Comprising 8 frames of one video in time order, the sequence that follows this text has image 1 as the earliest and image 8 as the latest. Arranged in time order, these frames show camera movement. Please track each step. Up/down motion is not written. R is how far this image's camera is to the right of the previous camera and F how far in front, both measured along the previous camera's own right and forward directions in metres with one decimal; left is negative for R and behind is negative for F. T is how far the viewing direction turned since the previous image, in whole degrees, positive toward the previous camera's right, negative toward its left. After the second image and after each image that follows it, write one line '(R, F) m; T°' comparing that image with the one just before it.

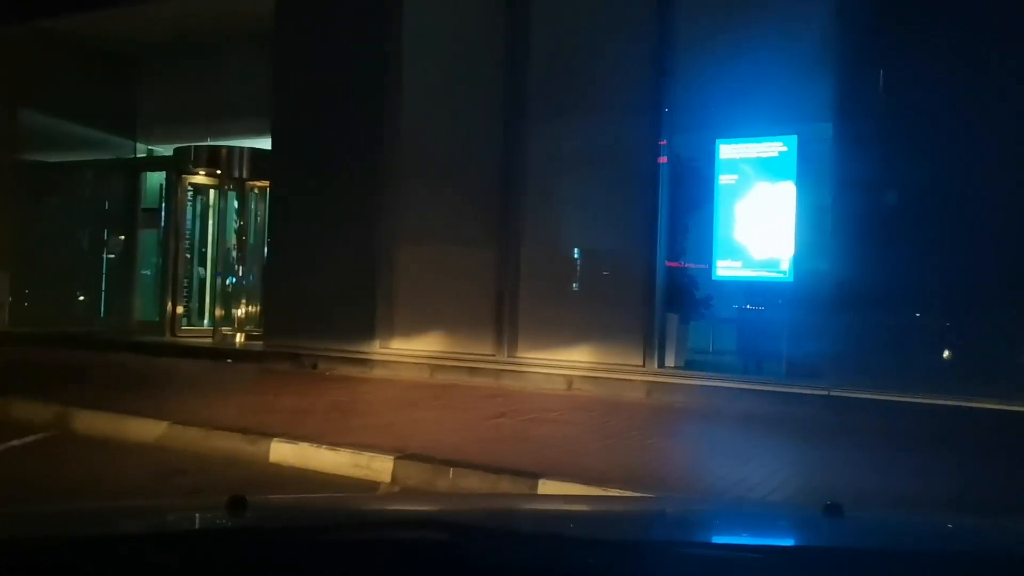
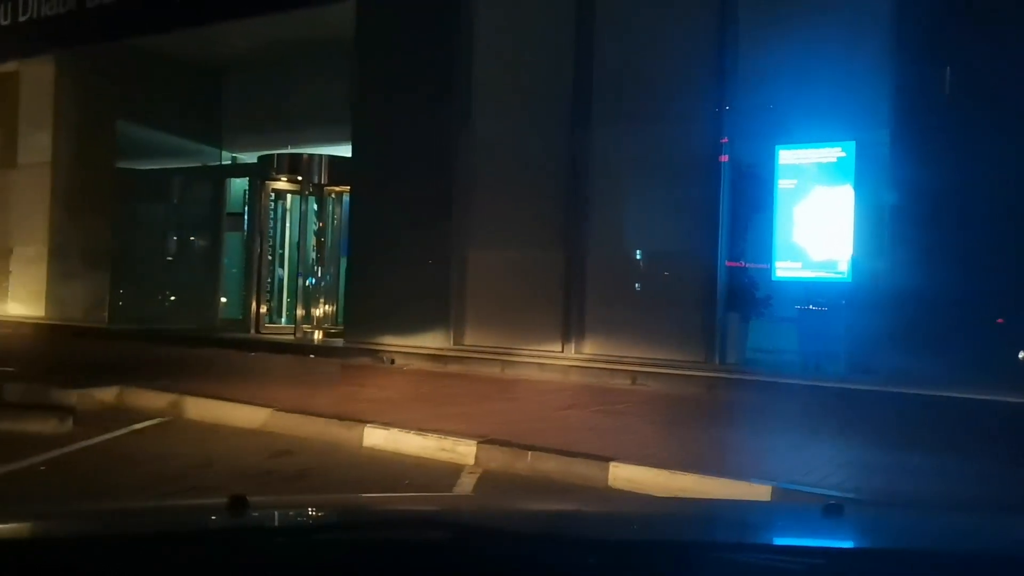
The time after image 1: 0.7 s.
(-0.1, -0.5) m; -4°
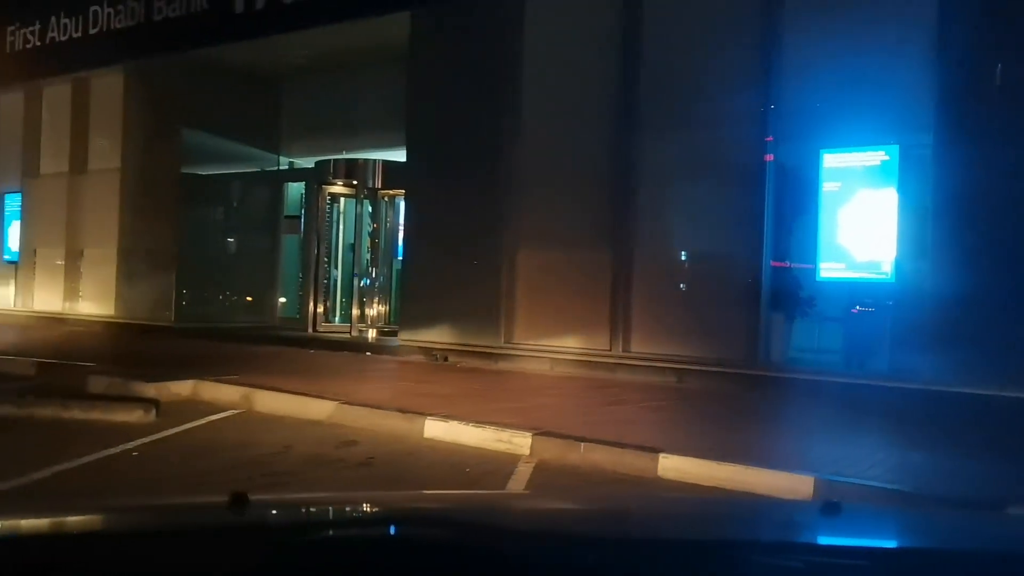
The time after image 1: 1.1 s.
(-0.1, -0.4) m; -3°
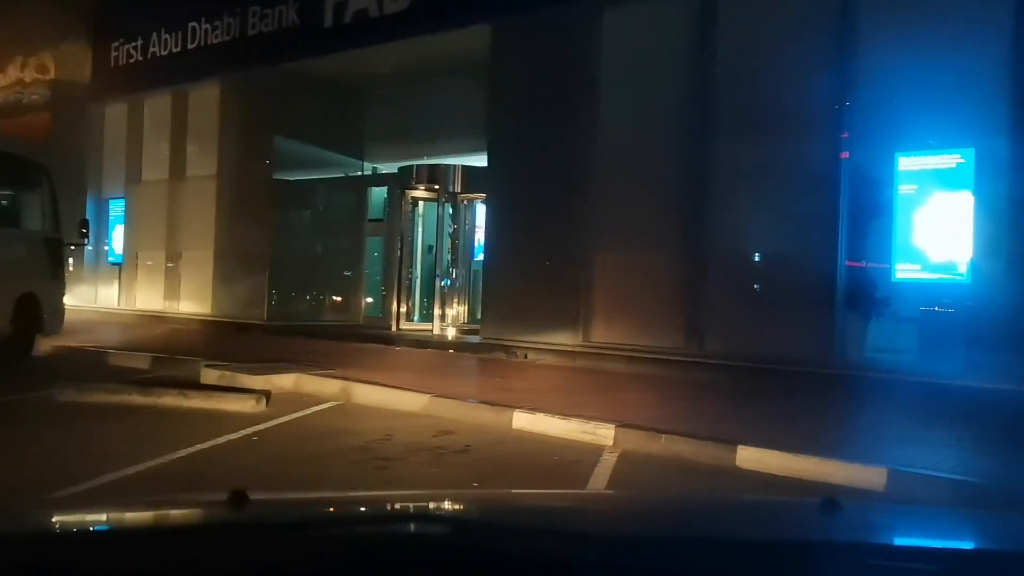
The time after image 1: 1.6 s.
(-0.2, -0.5) m; -5°
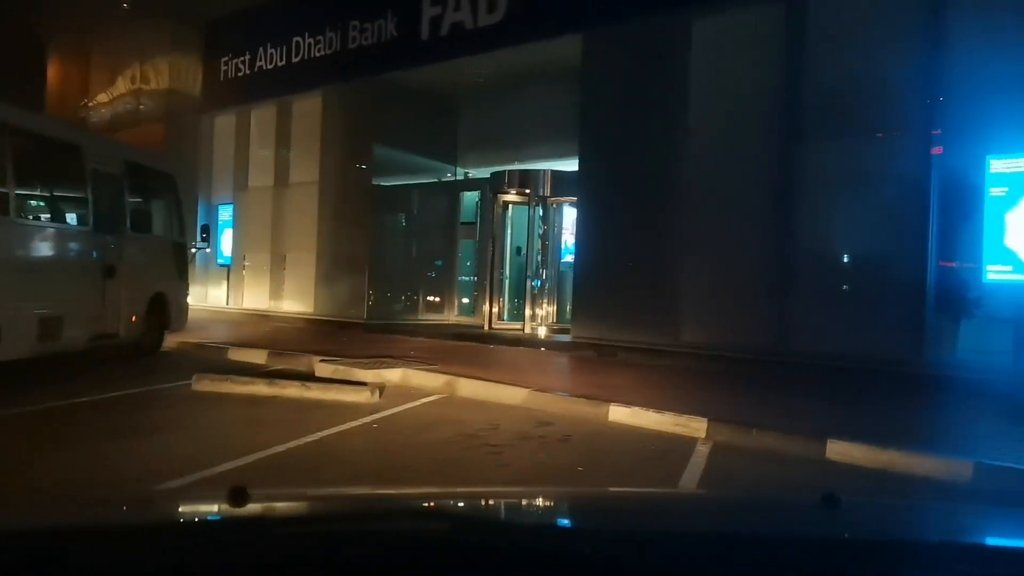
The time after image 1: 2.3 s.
(-0.2, -0.6) m; -5°
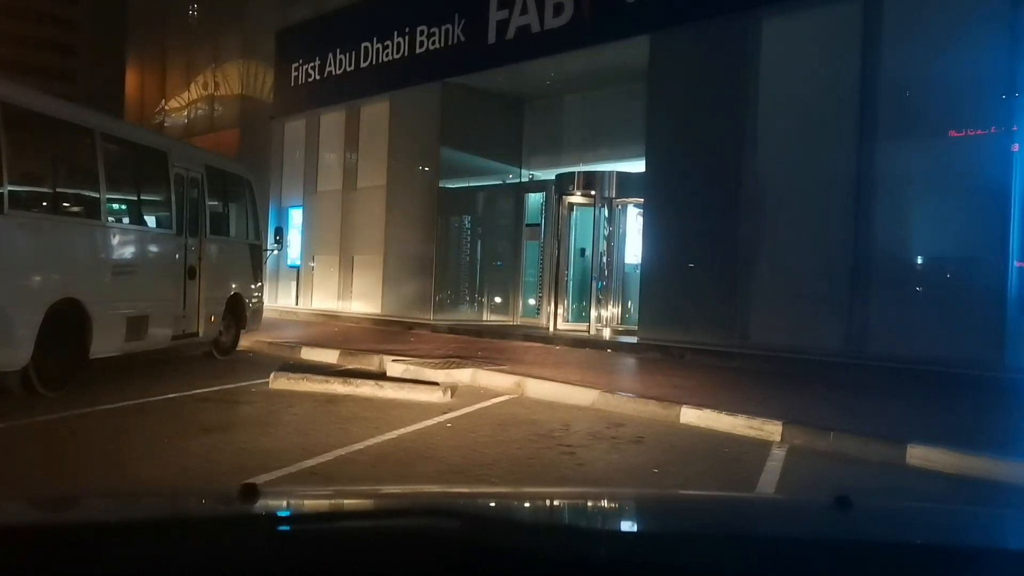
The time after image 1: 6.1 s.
(-0.1, -0.1) m; -4°
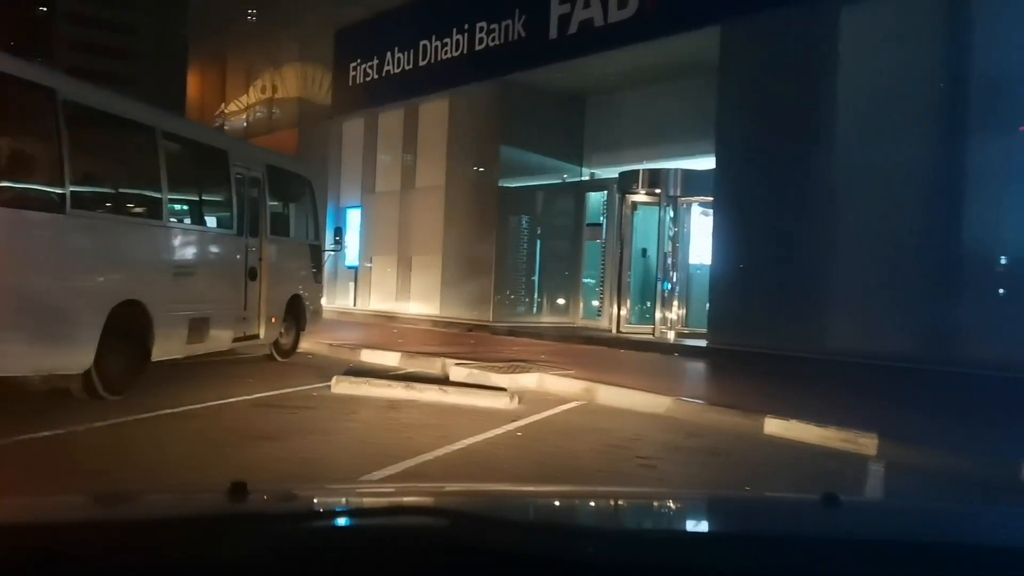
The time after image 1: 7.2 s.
(-0.2, +0.4) m; -4°
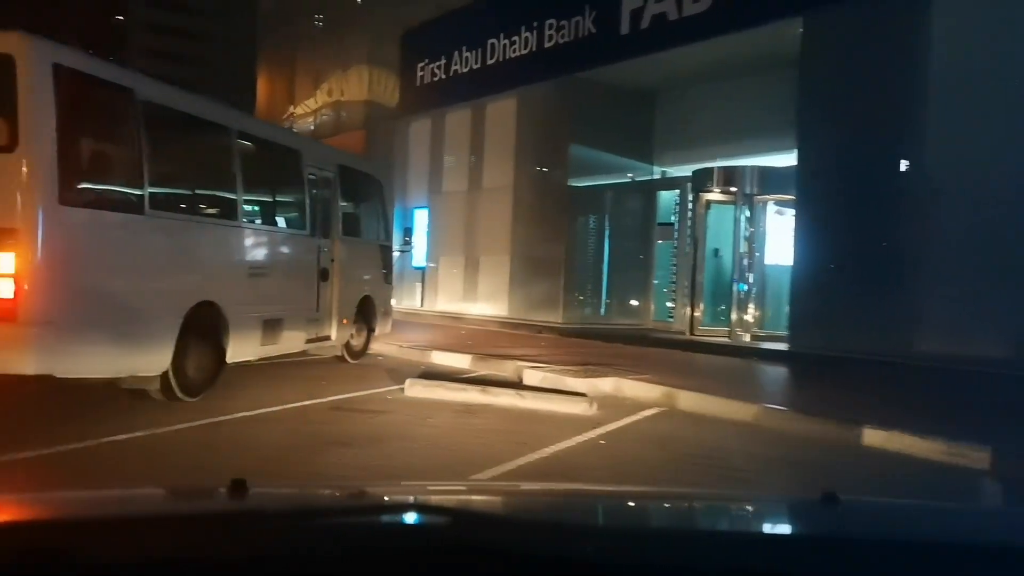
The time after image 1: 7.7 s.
(-0.2, +0.3) m; -4°
